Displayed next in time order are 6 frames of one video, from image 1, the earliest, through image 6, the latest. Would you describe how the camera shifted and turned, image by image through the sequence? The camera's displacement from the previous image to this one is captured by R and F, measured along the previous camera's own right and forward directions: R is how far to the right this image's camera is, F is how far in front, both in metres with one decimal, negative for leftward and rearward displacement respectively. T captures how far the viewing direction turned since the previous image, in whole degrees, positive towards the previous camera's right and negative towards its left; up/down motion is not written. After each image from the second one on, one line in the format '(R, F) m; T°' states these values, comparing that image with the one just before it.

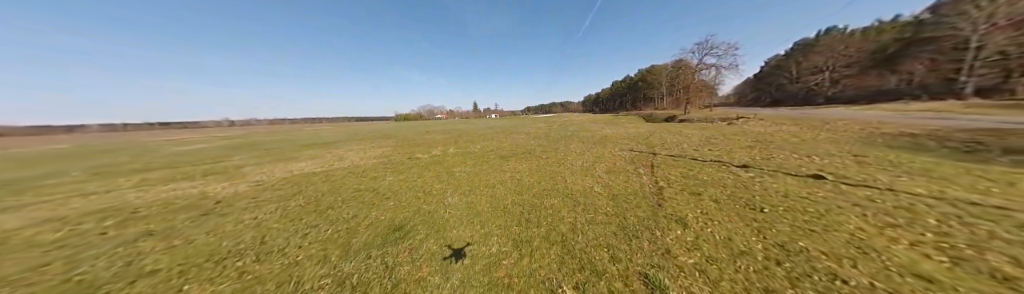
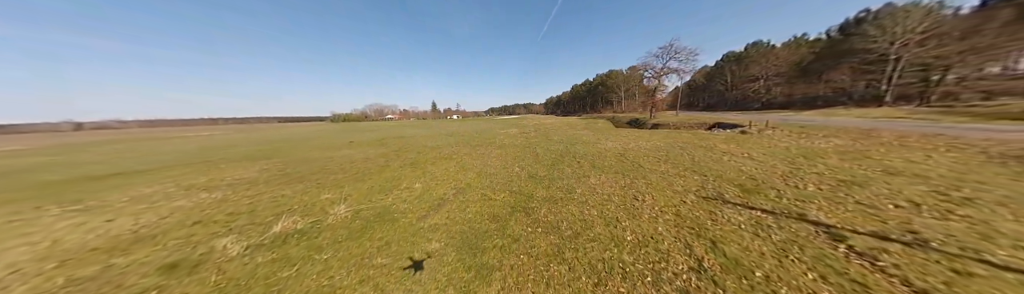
(-0.2, +7.1) m; +11°
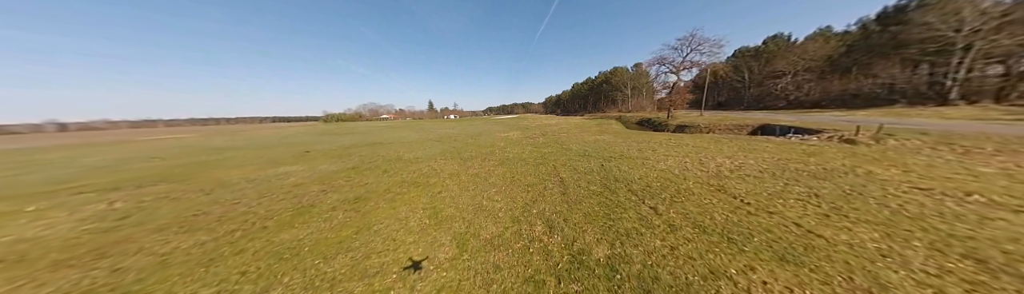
(-0.5, +4.7) m; +1°
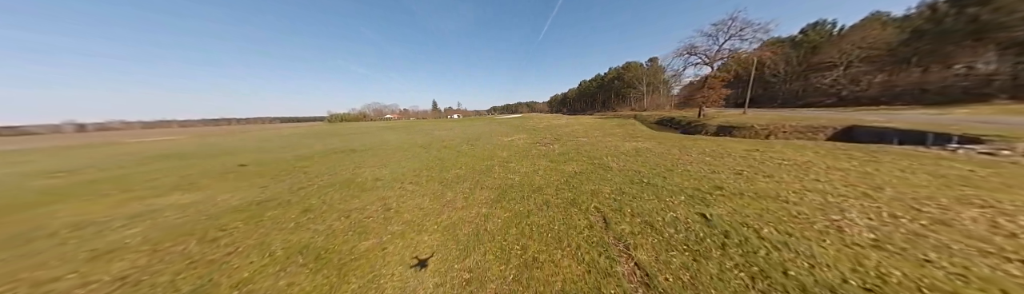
(-0.1, +4.2) m; -1°
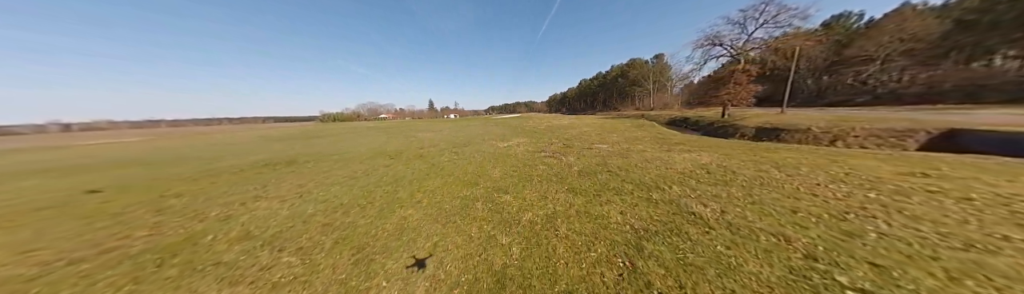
(+0.1, +3.7) m; 0°
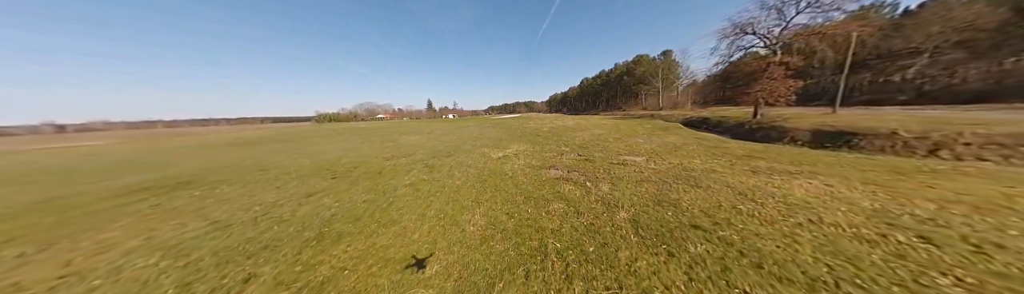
(+0.2, +3.2) m; 0°
